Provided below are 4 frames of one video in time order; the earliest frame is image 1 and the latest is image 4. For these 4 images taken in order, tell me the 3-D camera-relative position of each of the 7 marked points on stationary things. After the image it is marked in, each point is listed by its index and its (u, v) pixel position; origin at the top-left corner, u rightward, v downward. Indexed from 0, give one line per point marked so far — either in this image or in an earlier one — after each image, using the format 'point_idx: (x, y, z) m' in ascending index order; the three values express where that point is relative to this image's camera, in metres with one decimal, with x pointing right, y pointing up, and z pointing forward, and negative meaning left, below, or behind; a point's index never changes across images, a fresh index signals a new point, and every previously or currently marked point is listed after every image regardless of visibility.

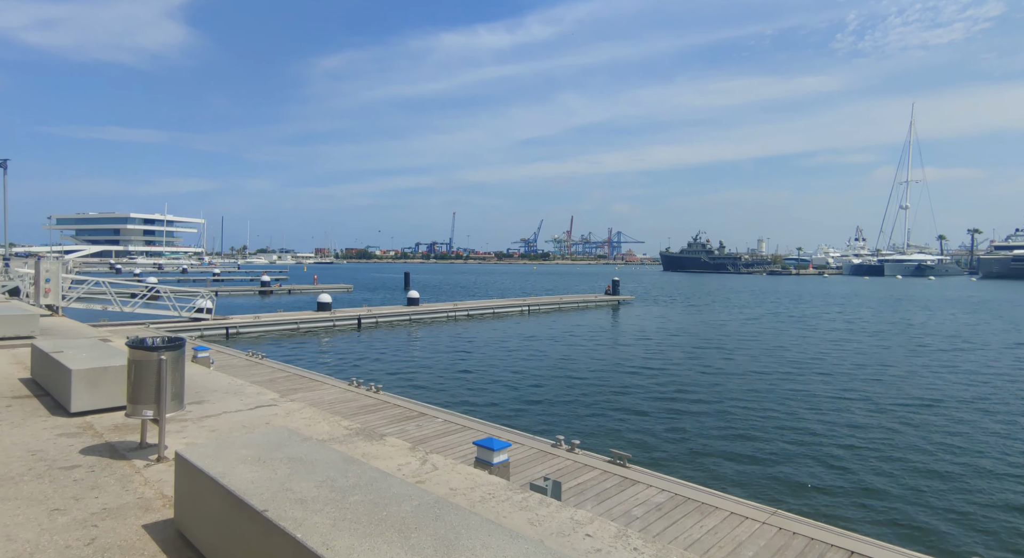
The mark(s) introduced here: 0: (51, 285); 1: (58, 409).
0: (-10.3, -0.1, +12.9) m
1: (-3.5, -1.0, +4.5) m
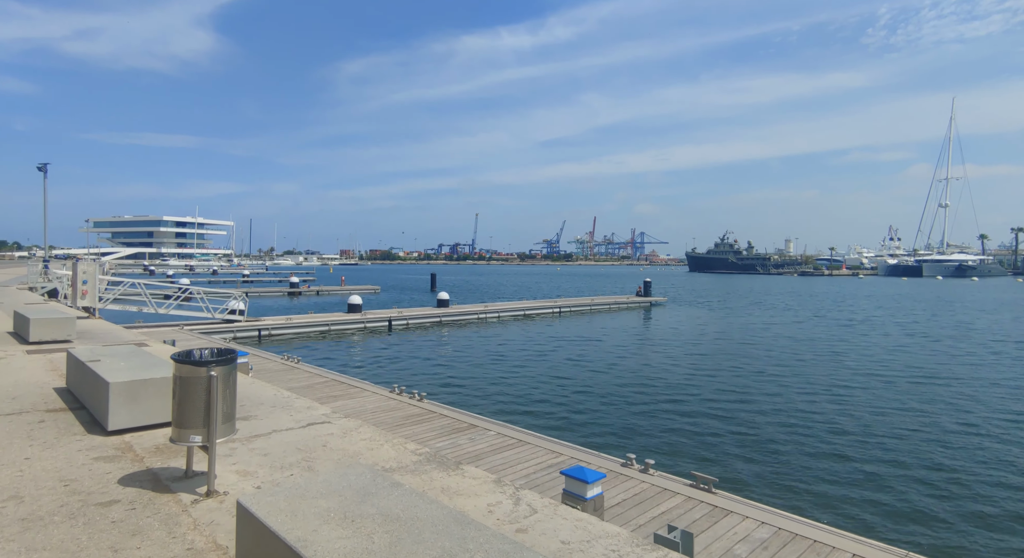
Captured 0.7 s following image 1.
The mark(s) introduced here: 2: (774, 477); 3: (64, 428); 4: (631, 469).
0: (-9.4, -0.2, +12.7) m
1: (-3.0, -1.0, +4.1) m
2: (+4.1, -3.2, +9.0) m
3: (-3.1, -1.0, +4.0) m
4: (+1.2, -1.8, +5.5) m
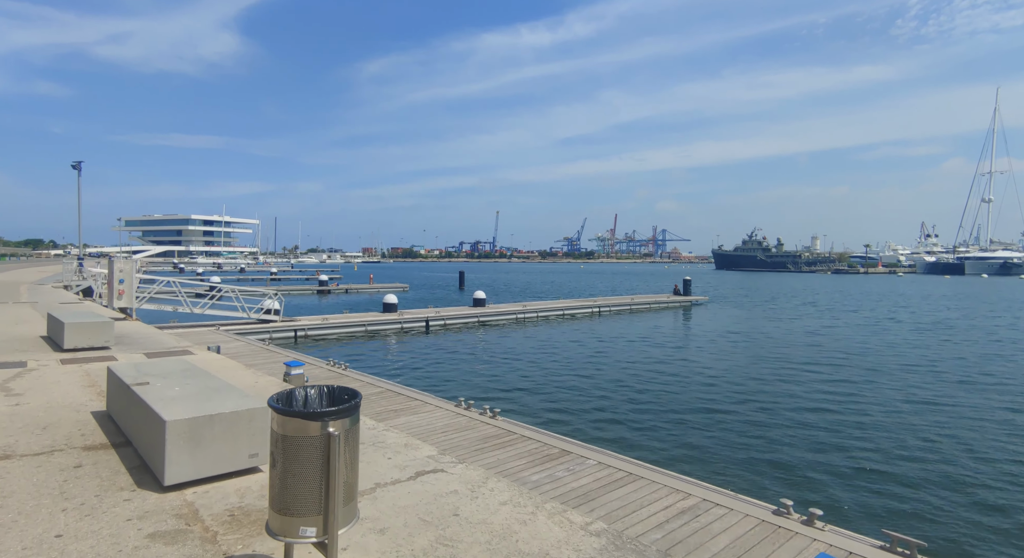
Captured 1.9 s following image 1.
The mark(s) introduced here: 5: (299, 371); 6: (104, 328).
0: (-8.1, -0.2, +12.0) m
1: (-2.0, -1.1, +3.1) m
2: (+5.2, -3.2, +7.8) m
3: (-2.2, -1.1, +3.1) m
4: (+2.2, -1.8, +4.4) m
5: (-2.7, -1.2, +7.2) m
6: (-5.5, -0.7, +7.8) m
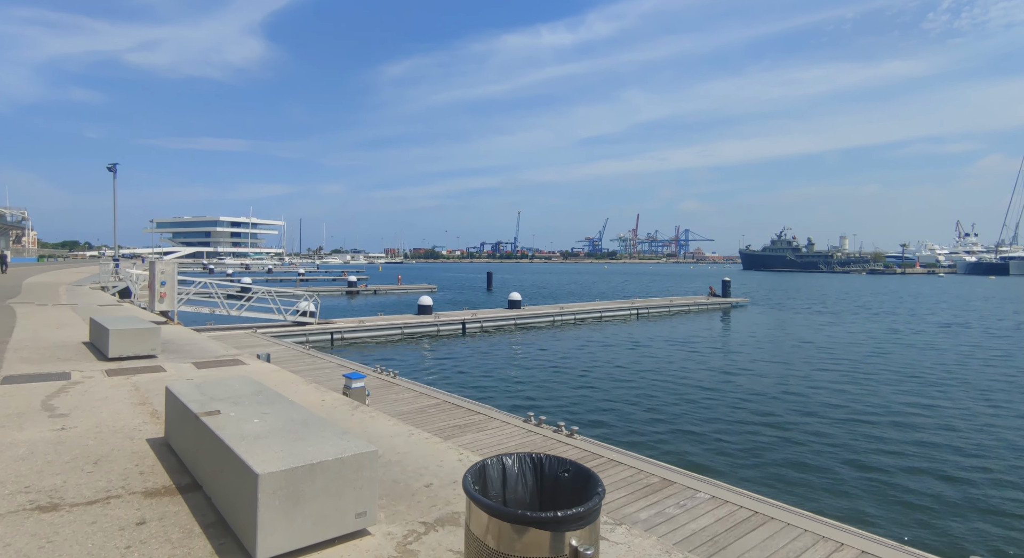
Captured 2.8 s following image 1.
0: (-7.0, -0.2, +11.5) m
1: (-1.2, -1.1, +2.4) m
2: (+6.2, -3.2, +6.9) m
3: (-1.4, -1.1, +2.4) m
4: (+3.0, -1.9, +3.6) m
5: (-1.7, -1.2, +6.6) m
6: (-4.5, -0.7, +7.2) m
